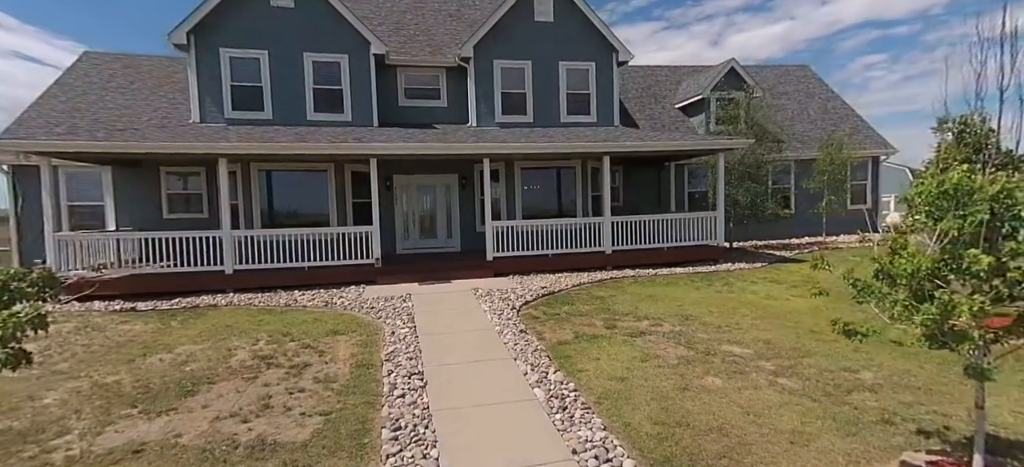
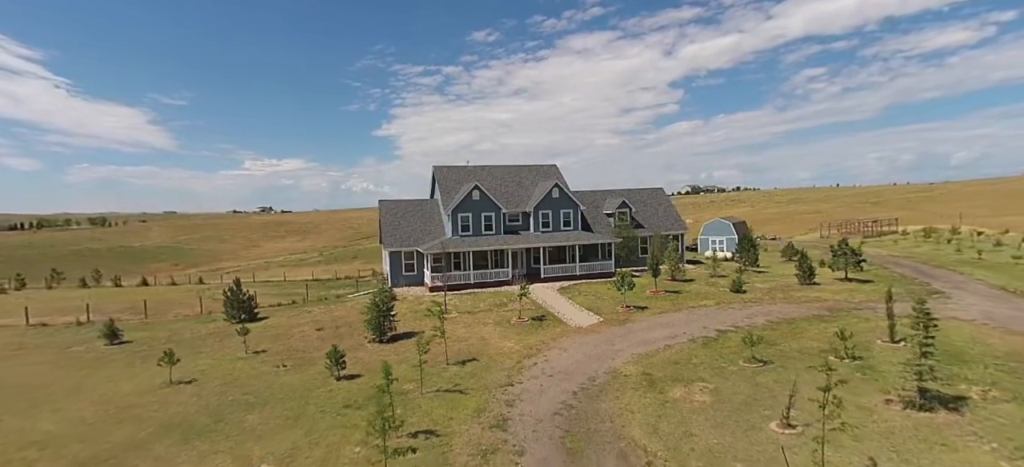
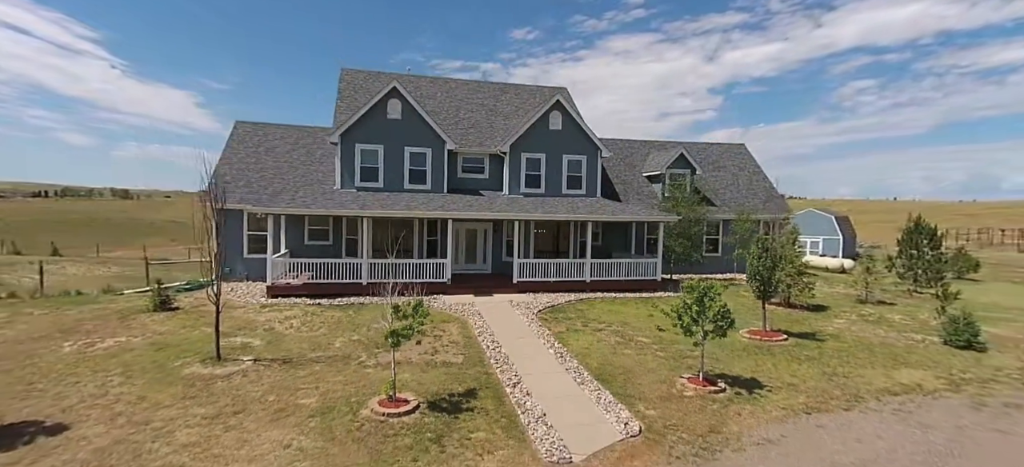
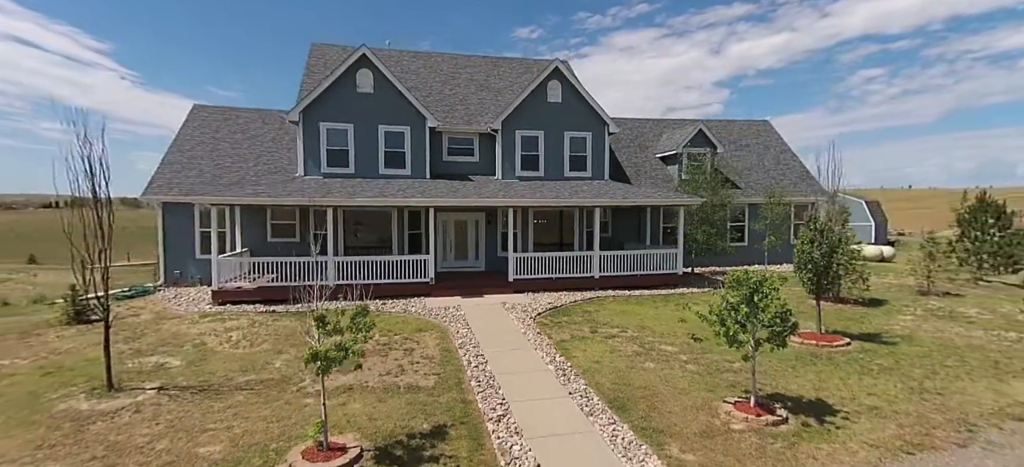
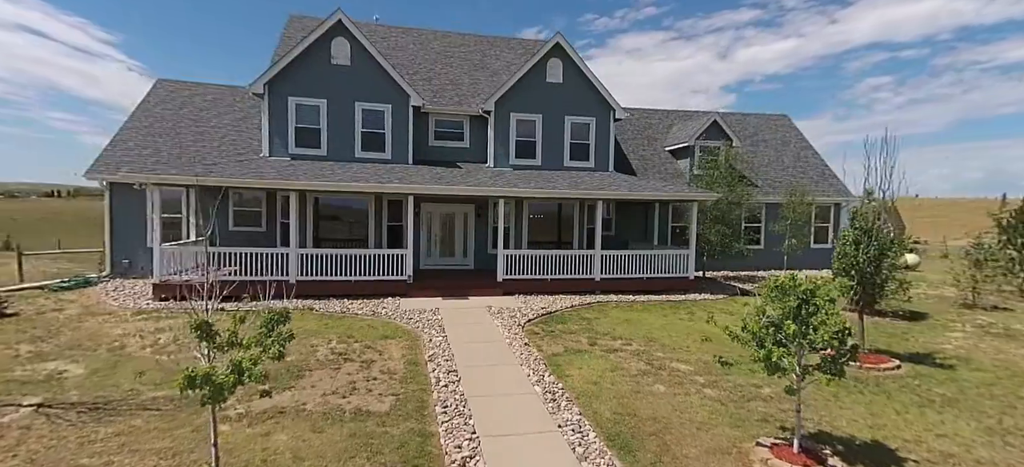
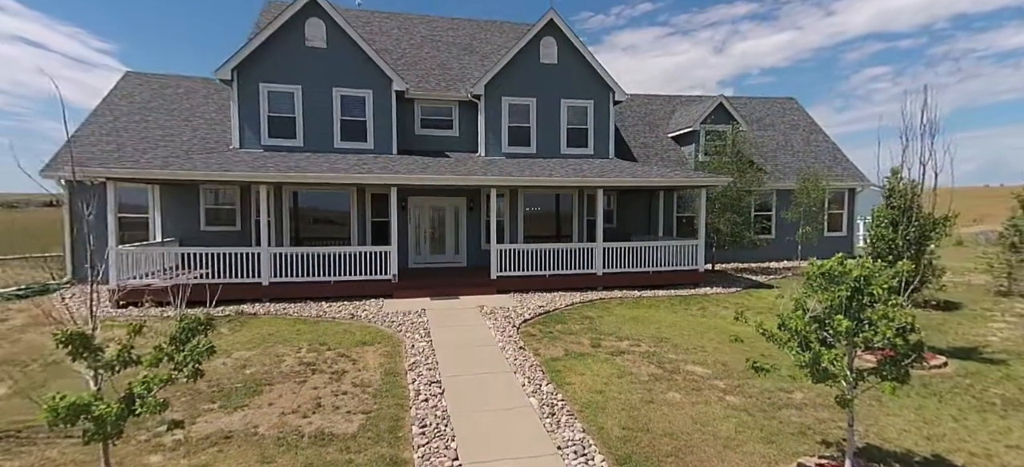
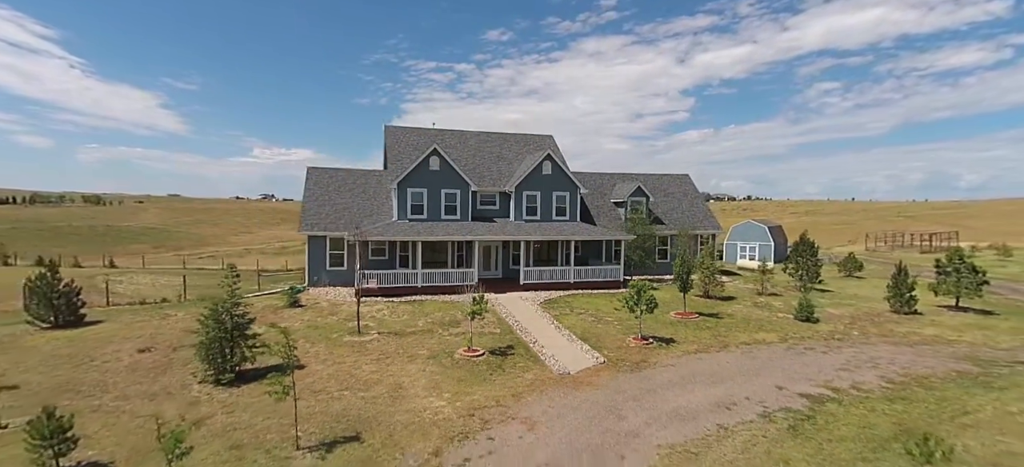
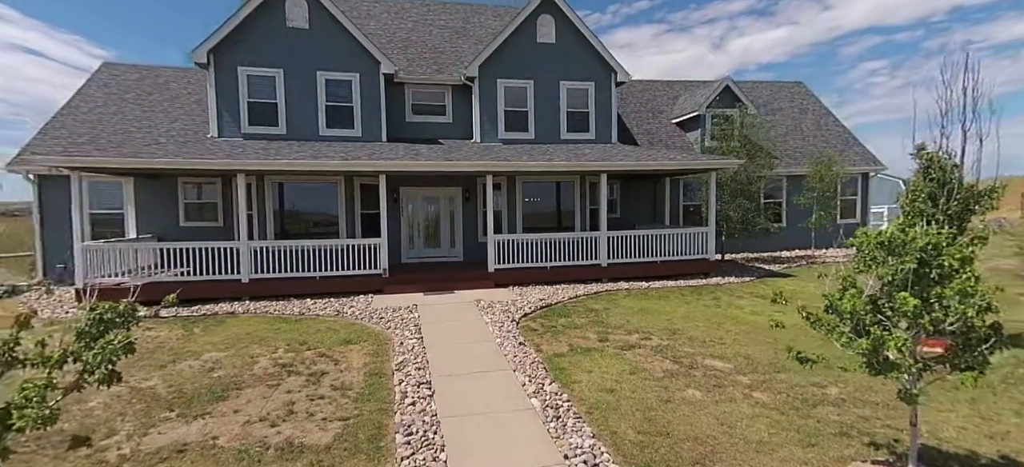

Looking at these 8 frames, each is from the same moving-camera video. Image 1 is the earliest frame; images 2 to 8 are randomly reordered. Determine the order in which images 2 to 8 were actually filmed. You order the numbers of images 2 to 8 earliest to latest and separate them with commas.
8, 6, 5, 4, 3, 7, 2
